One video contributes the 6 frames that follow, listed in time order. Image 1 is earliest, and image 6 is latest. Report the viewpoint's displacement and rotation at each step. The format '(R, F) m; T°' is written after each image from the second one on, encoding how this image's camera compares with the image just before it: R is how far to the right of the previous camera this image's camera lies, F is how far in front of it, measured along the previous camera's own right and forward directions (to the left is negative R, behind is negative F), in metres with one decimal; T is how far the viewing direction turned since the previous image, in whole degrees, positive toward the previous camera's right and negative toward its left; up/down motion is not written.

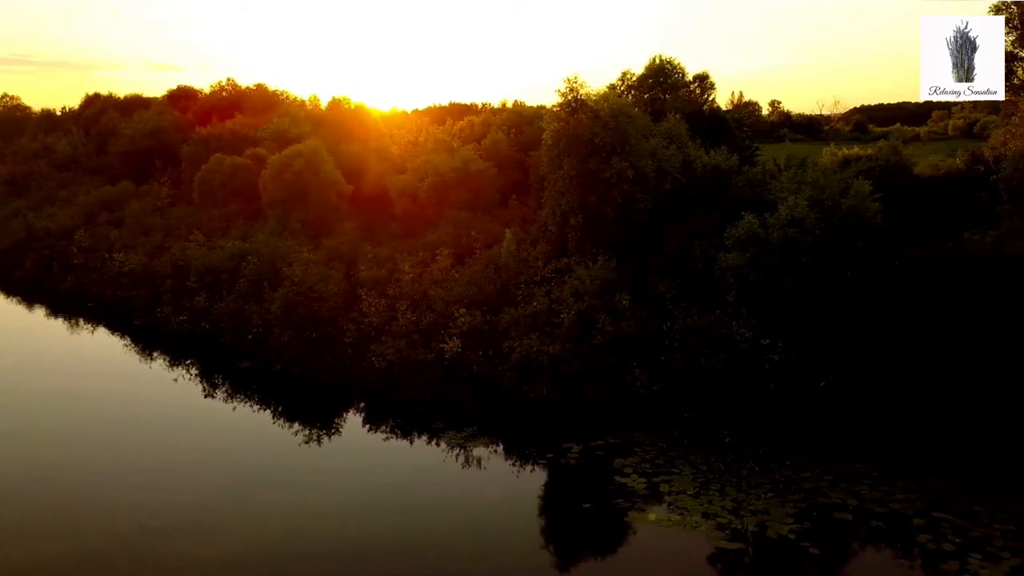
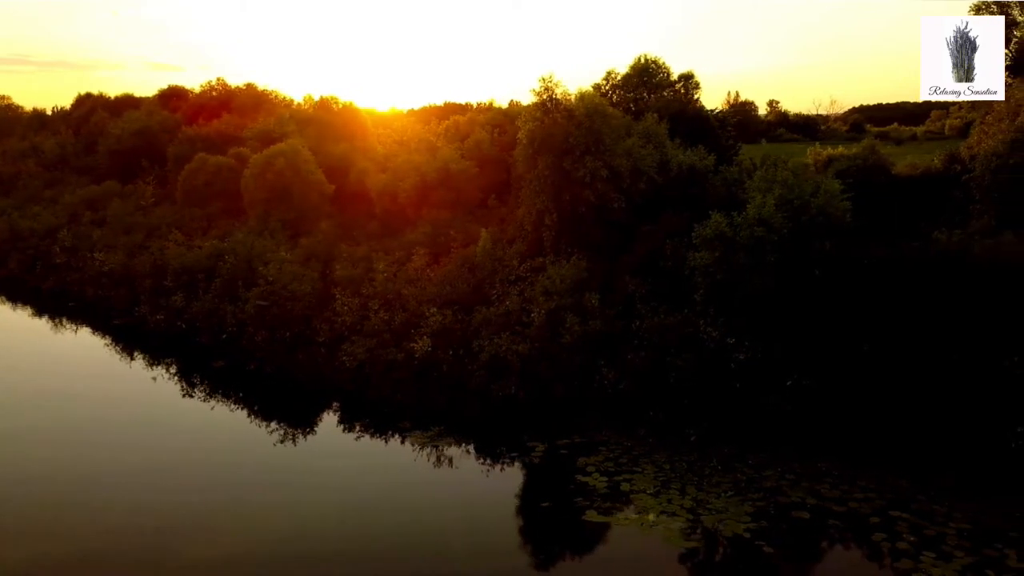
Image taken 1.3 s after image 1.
(+1.1, 0.0) m; 0°
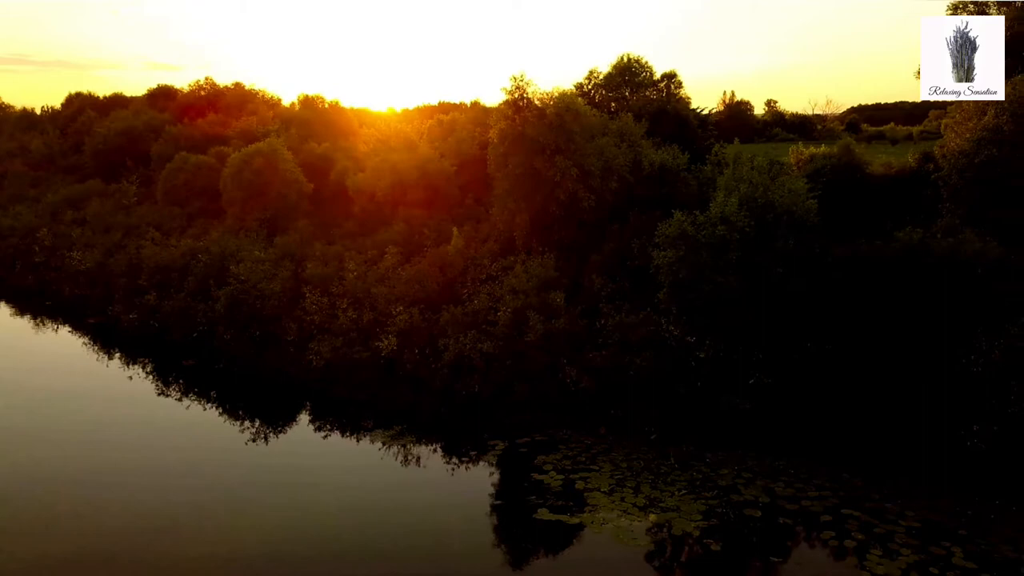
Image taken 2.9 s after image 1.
(+1.3, 0.0) m; 0°
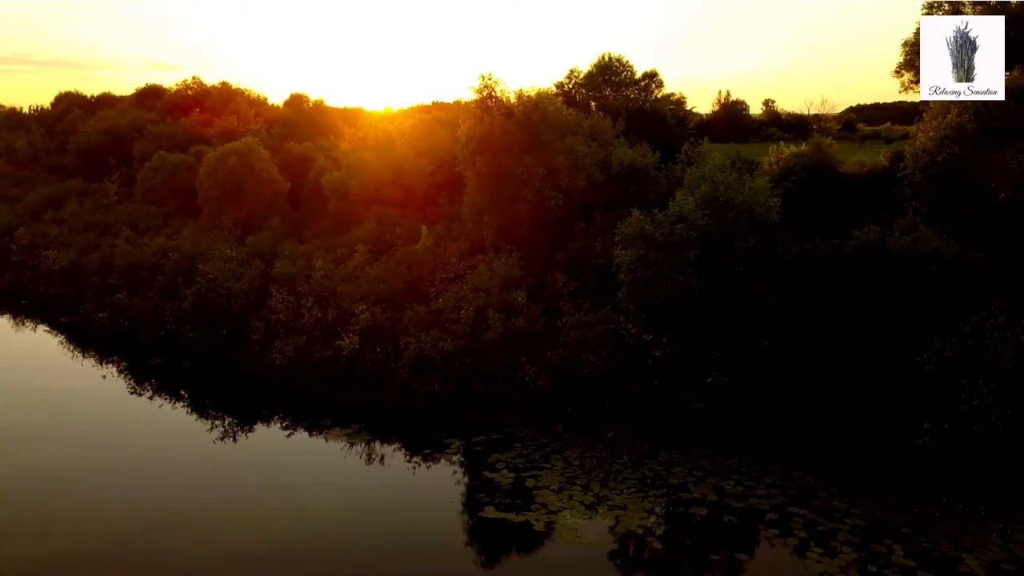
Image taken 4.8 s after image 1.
(+1.4, 0.0) m; 0°
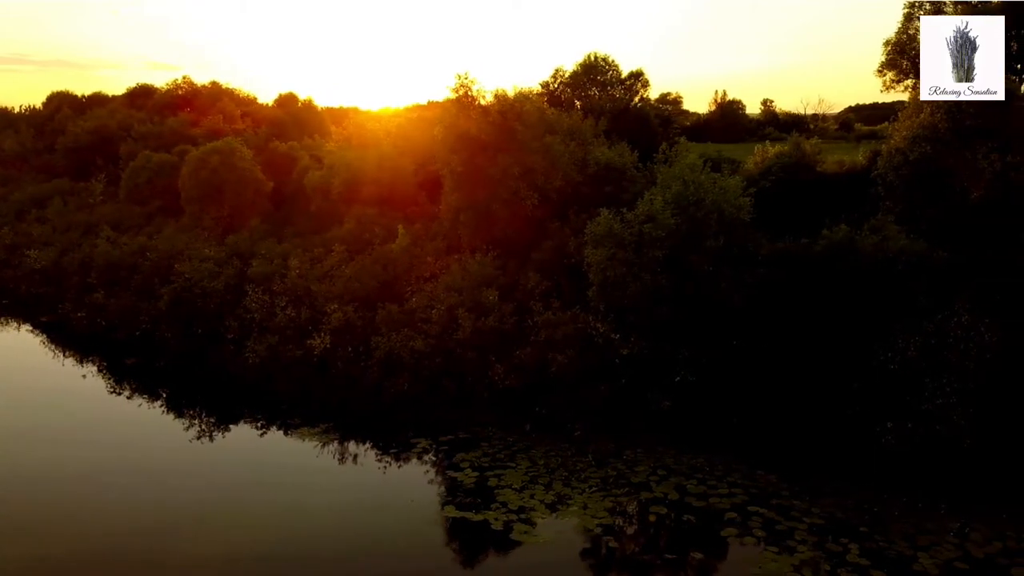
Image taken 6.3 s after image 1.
(+1.1, 0.0) m; 0°
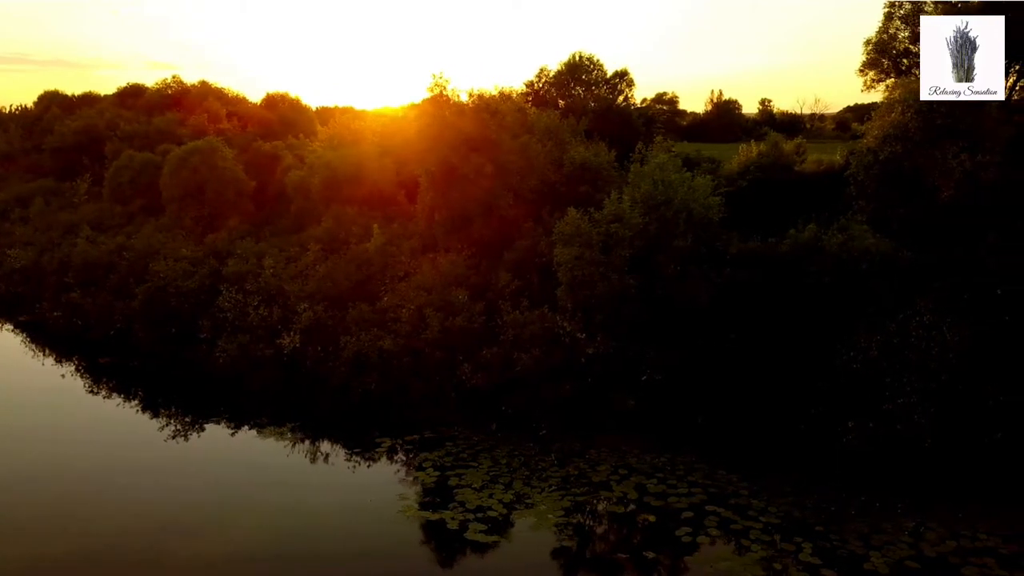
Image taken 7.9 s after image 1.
(+1.1, 0.0) m; 0°
